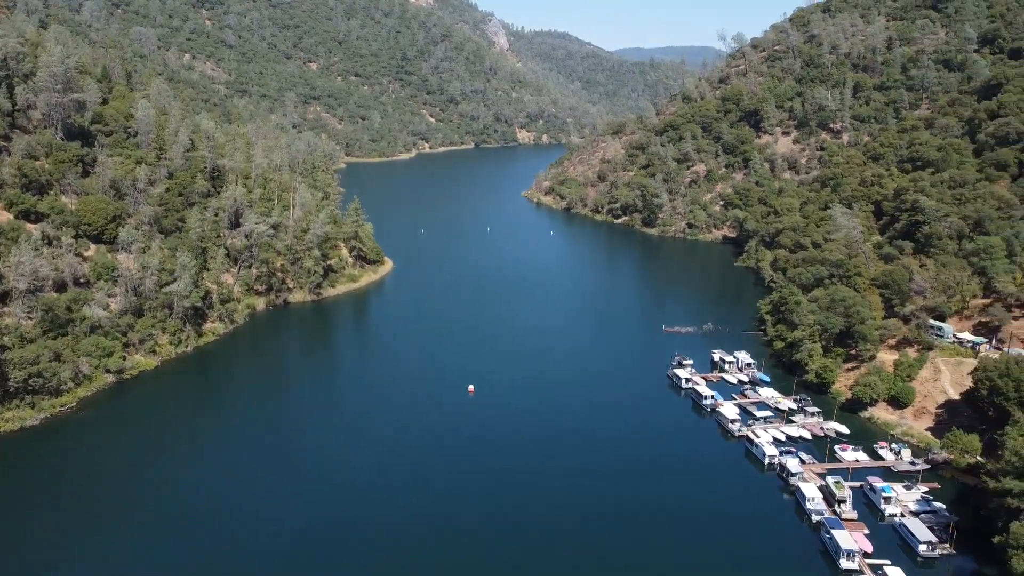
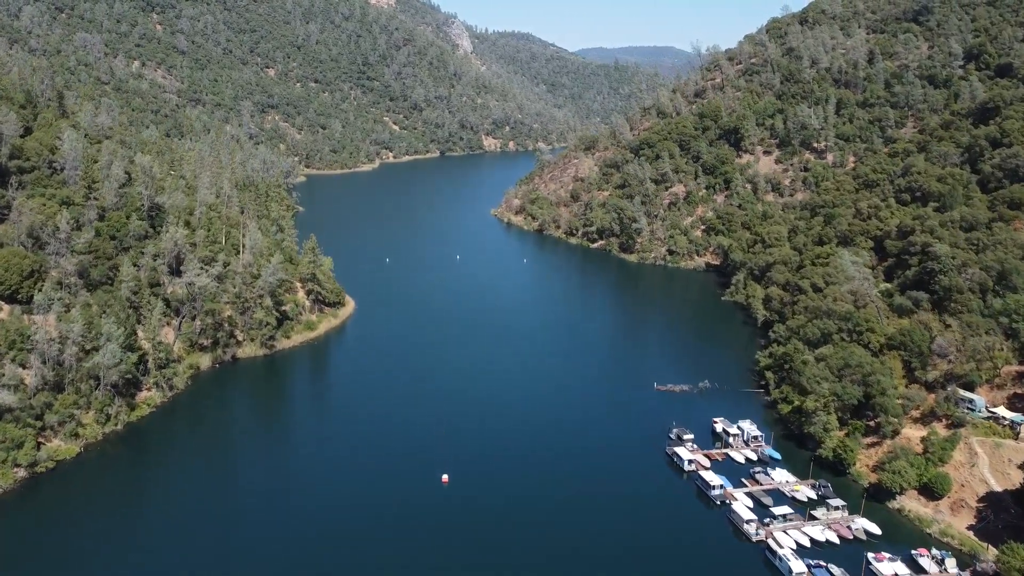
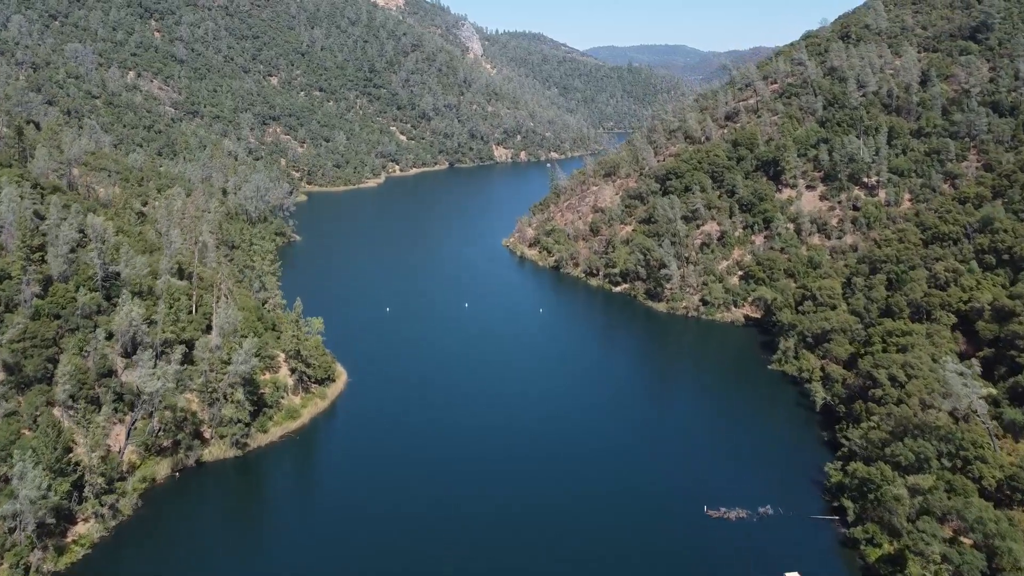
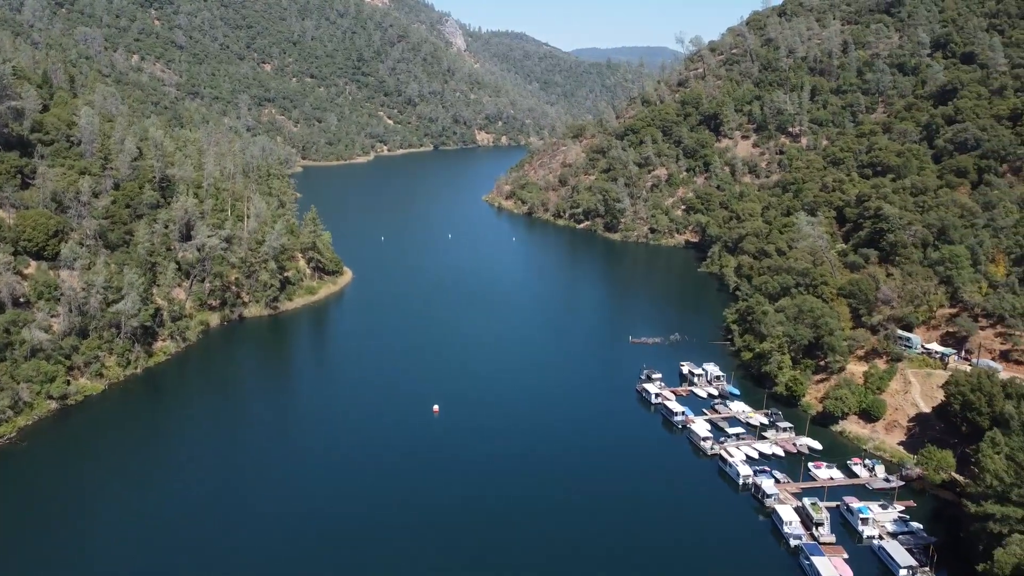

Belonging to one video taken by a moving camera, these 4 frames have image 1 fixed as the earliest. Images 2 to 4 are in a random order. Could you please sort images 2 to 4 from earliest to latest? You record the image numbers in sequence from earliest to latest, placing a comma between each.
4, 2, 3
